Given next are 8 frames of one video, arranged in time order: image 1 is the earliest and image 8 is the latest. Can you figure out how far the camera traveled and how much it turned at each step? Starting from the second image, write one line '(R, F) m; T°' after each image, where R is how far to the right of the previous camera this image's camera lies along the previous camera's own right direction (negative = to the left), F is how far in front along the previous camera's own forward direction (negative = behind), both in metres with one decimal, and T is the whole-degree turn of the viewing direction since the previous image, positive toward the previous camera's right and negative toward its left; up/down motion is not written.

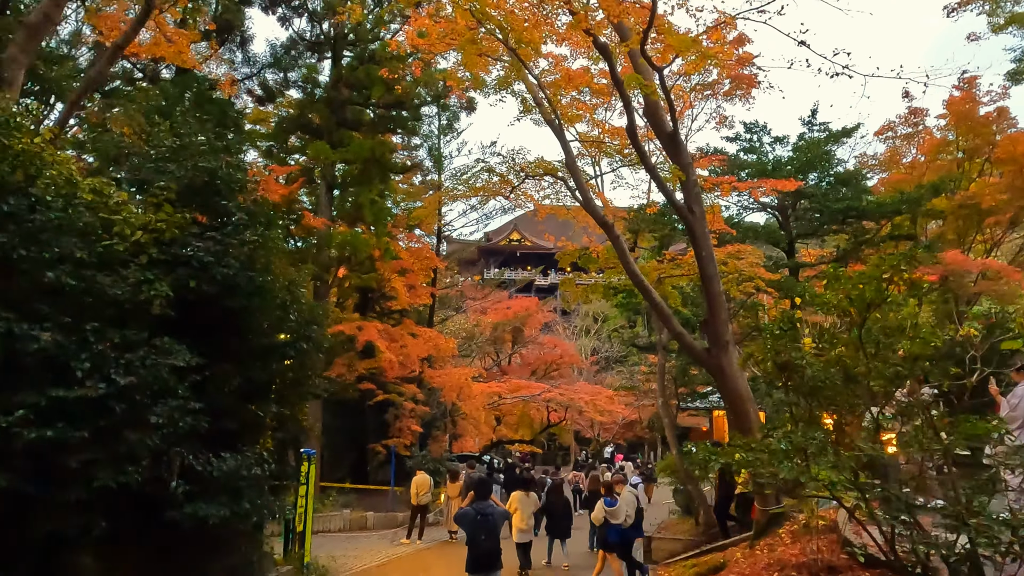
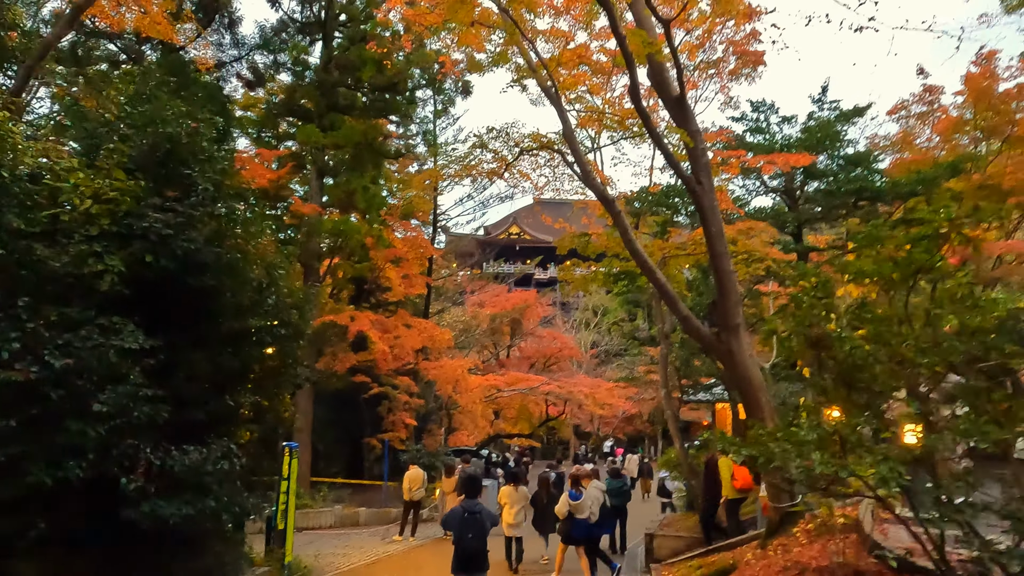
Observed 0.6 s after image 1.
(+0.1, +0.5) m; 0°
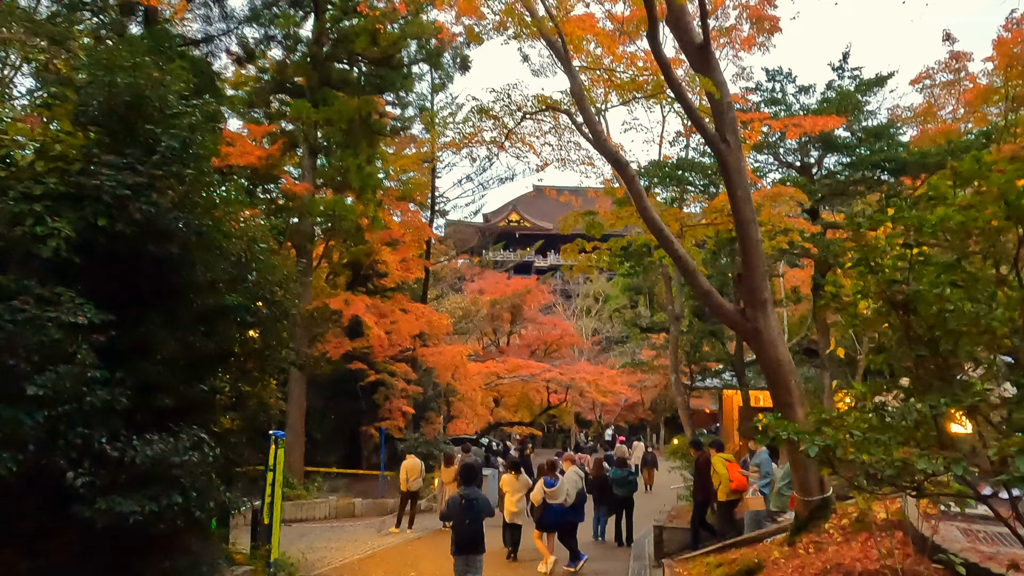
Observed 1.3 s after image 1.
(0.0, +0.6) m; 0°
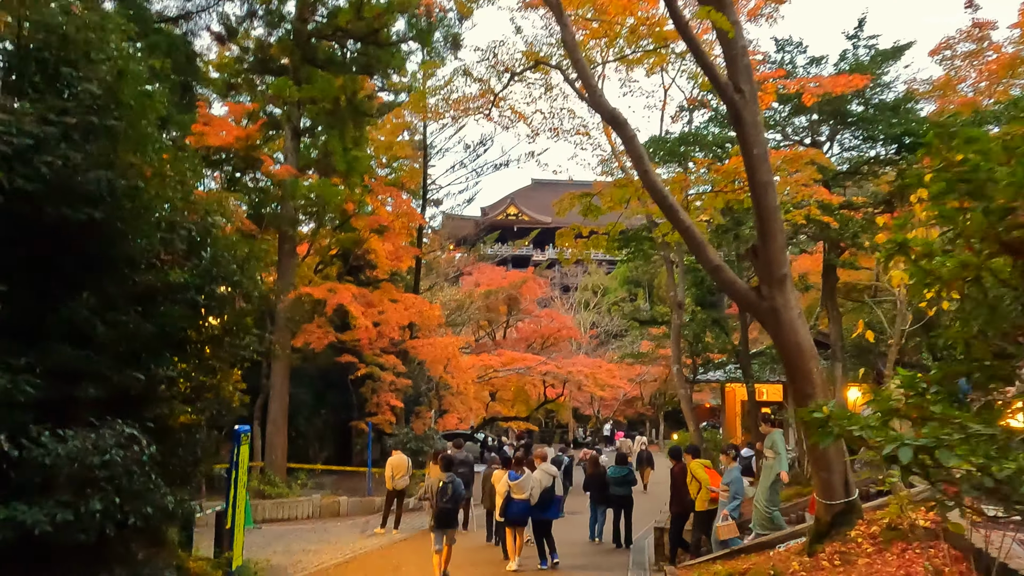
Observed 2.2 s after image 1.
(+0.1, +0.7) m; 0°
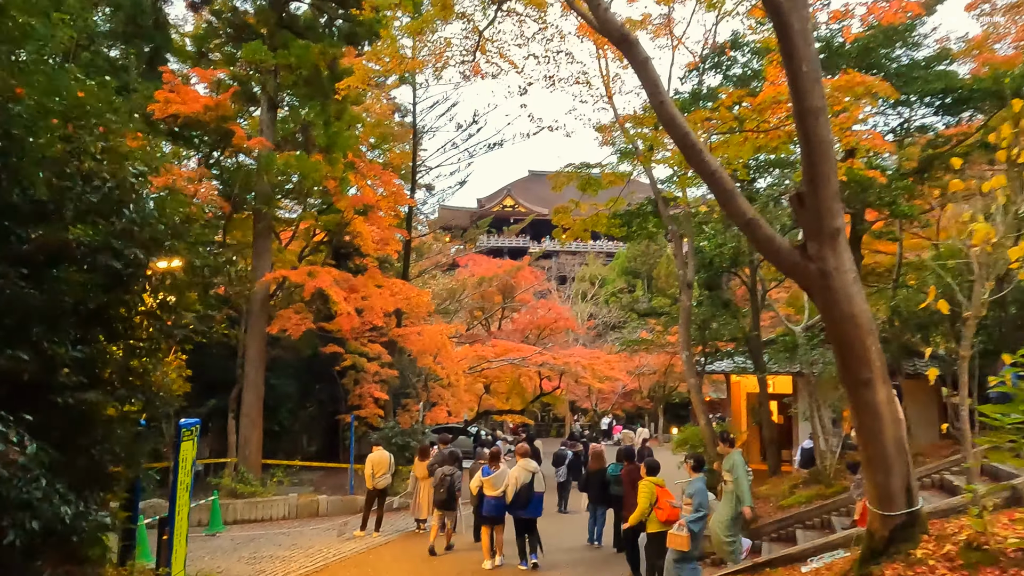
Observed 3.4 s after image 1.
(+0.1, +0.9) m; 0°
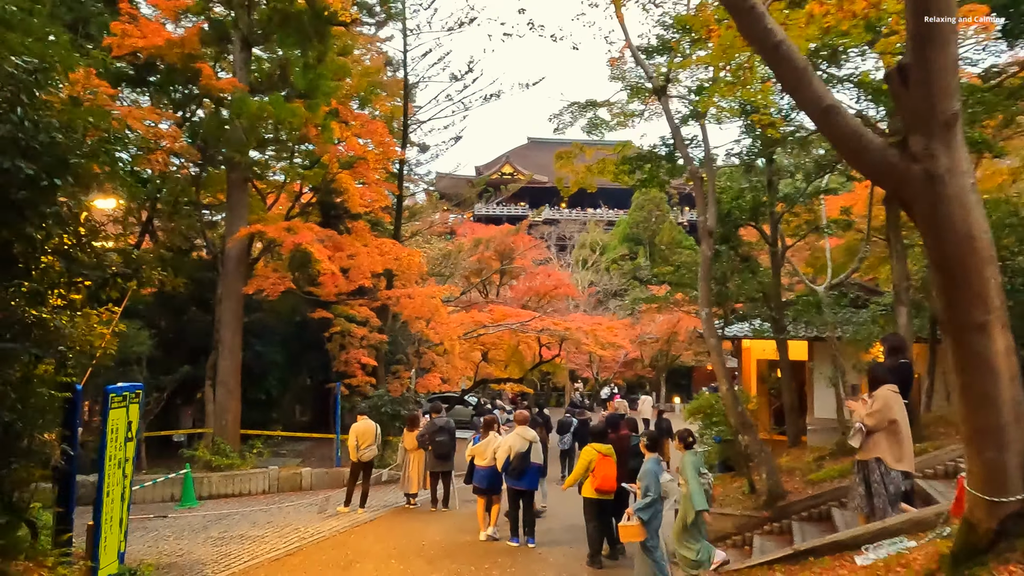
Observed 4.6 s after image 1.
(0.0, +1.0) m; 0°
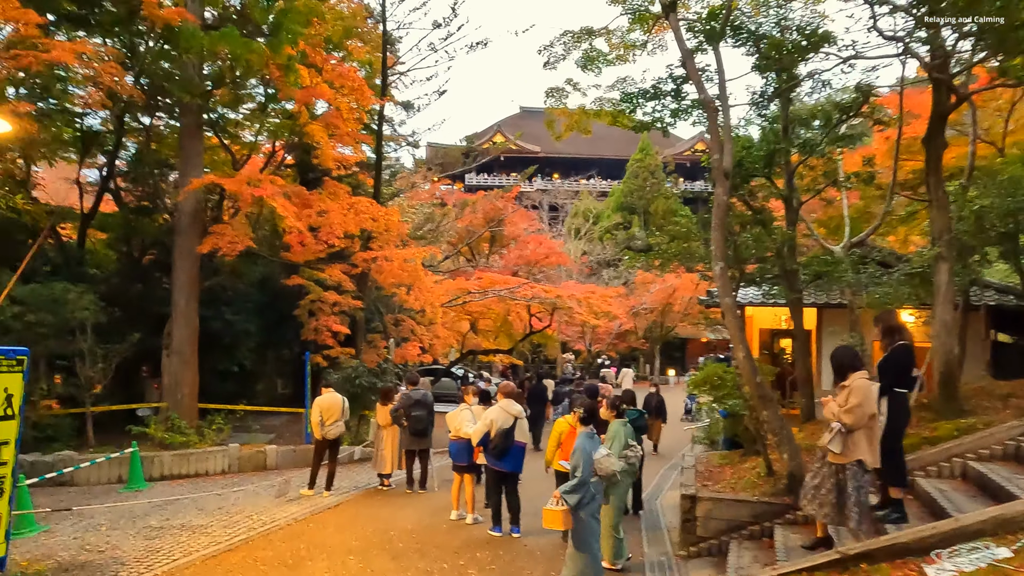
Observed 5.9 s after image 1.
(+0.1, +1.0) m; +1°
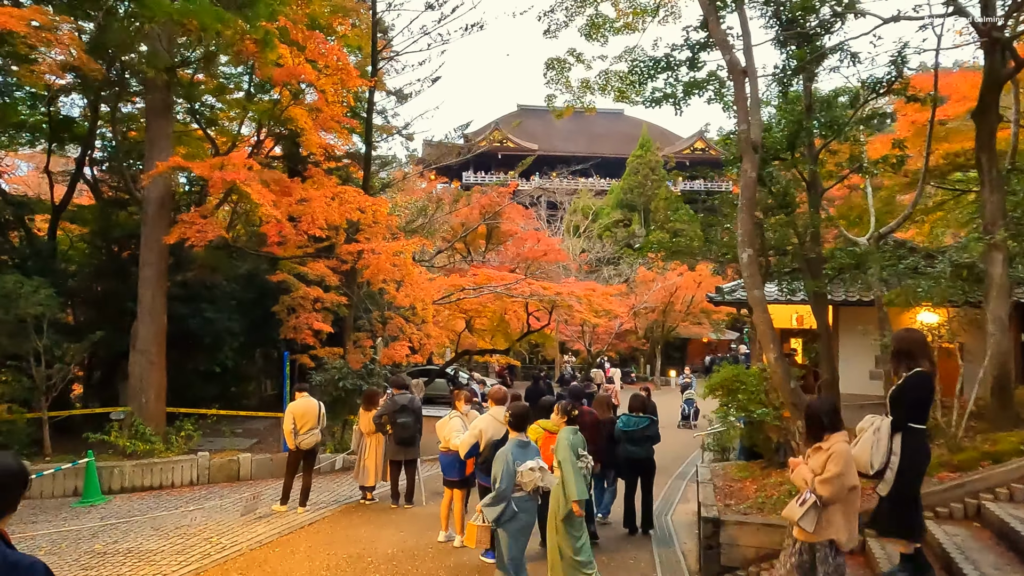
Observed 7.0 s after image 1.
(0.0, +0.8) m; 0°
